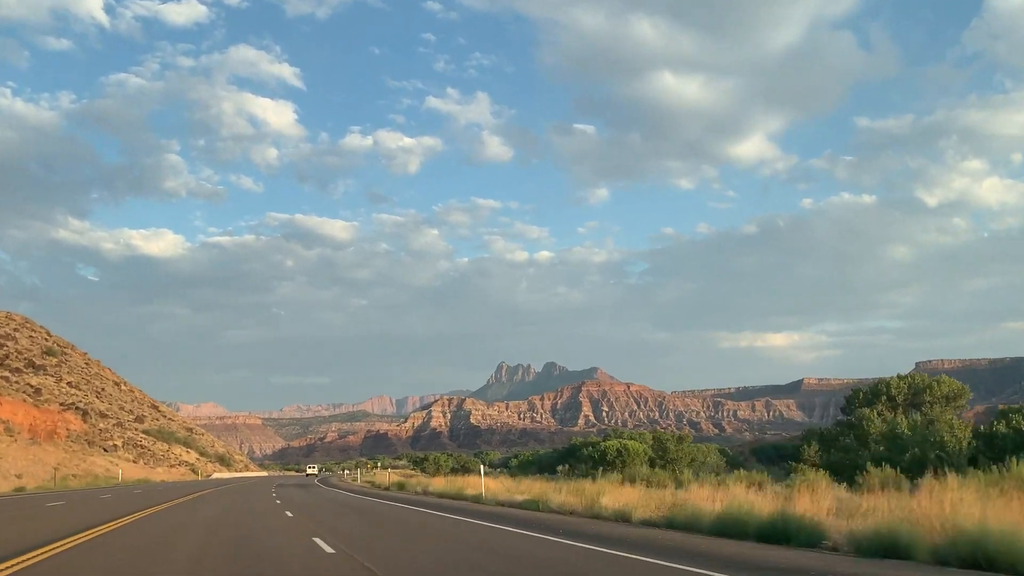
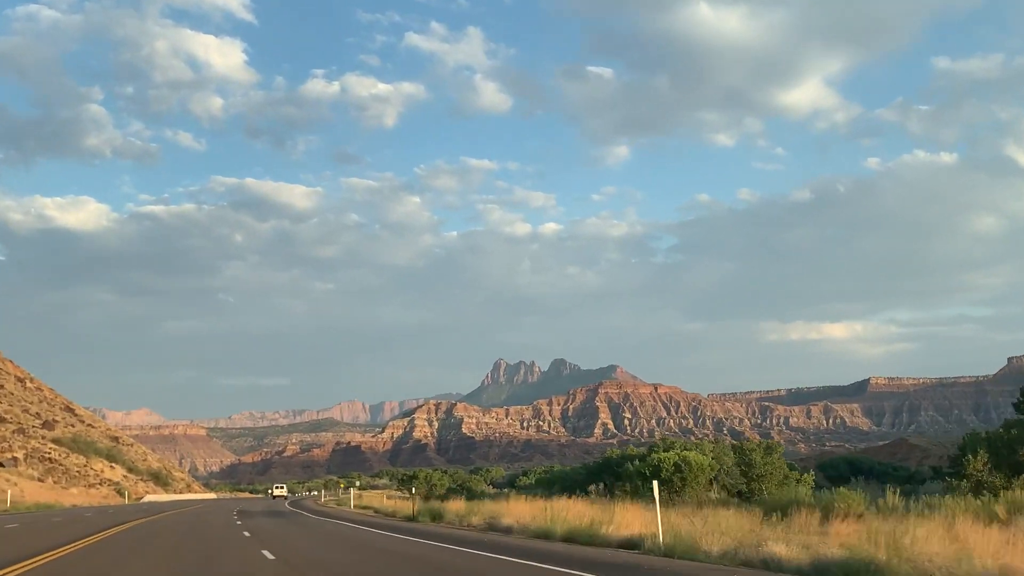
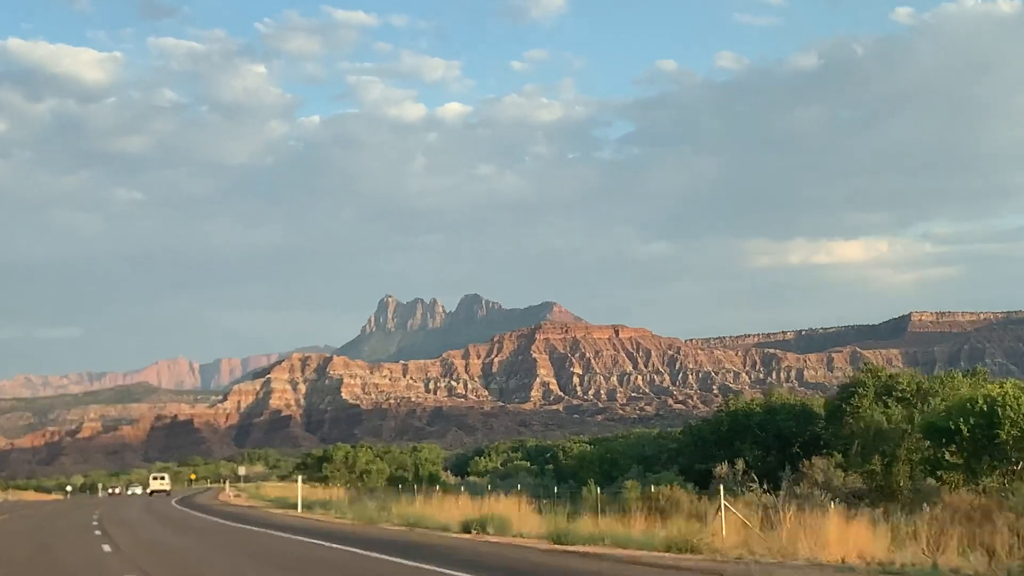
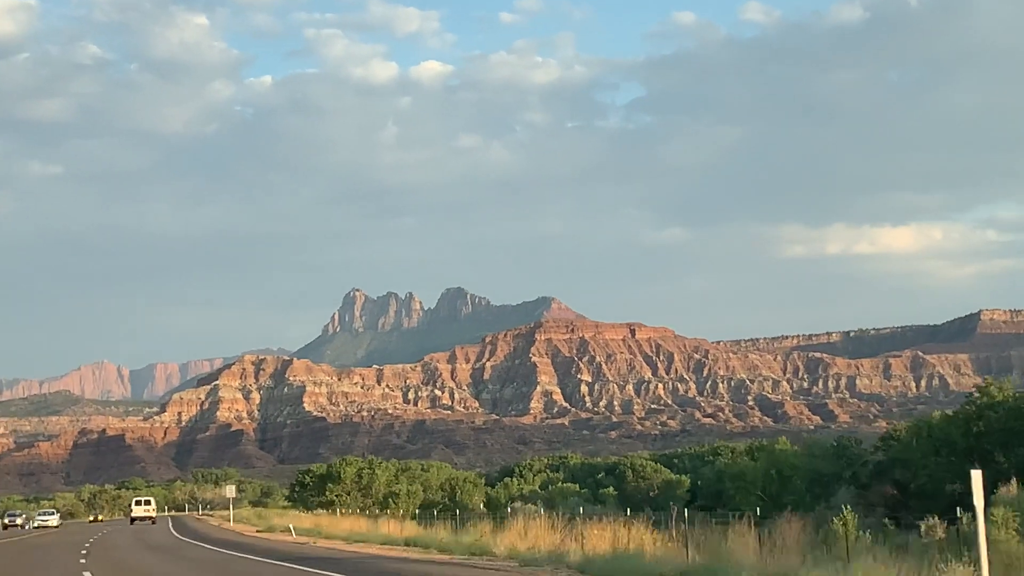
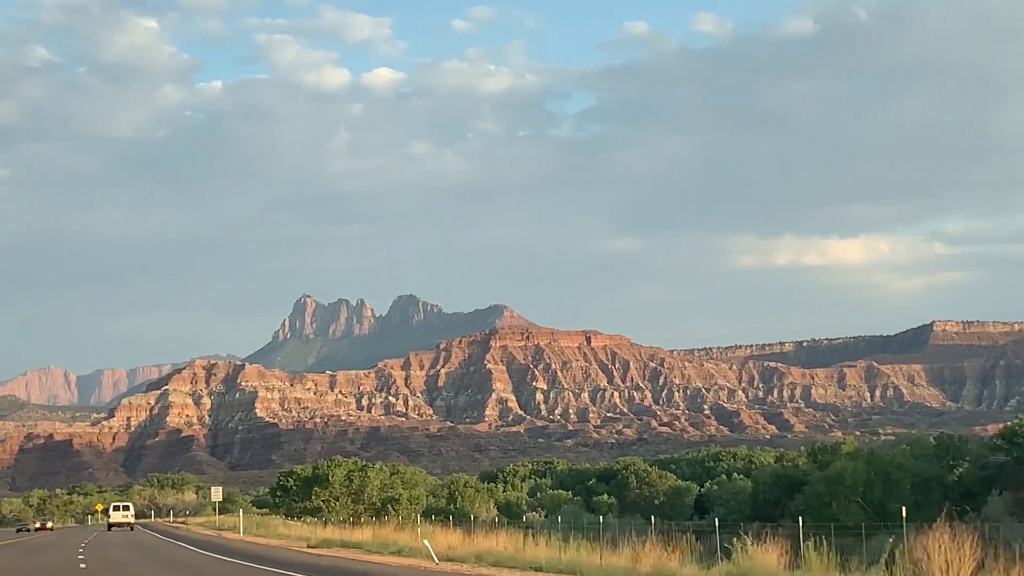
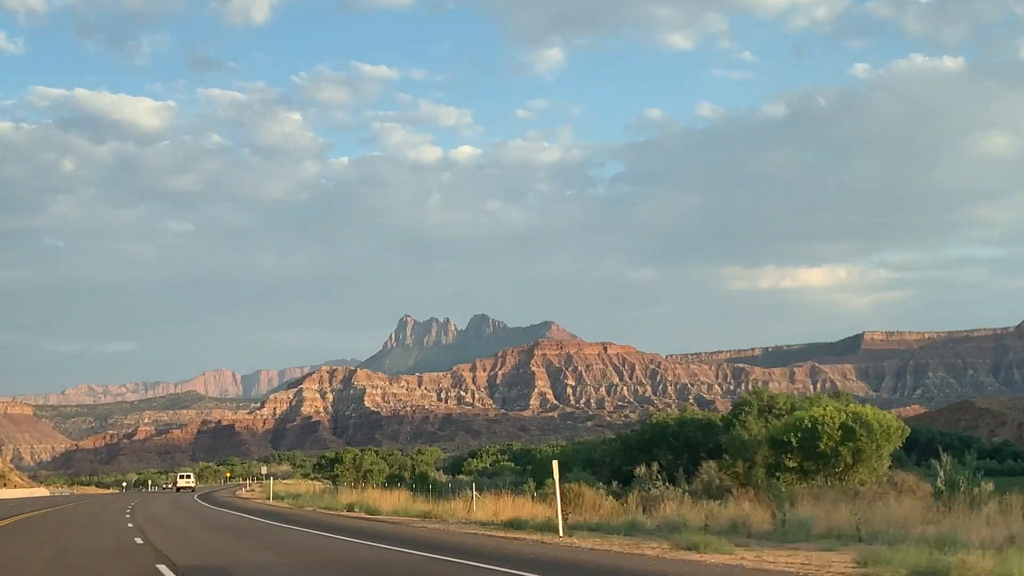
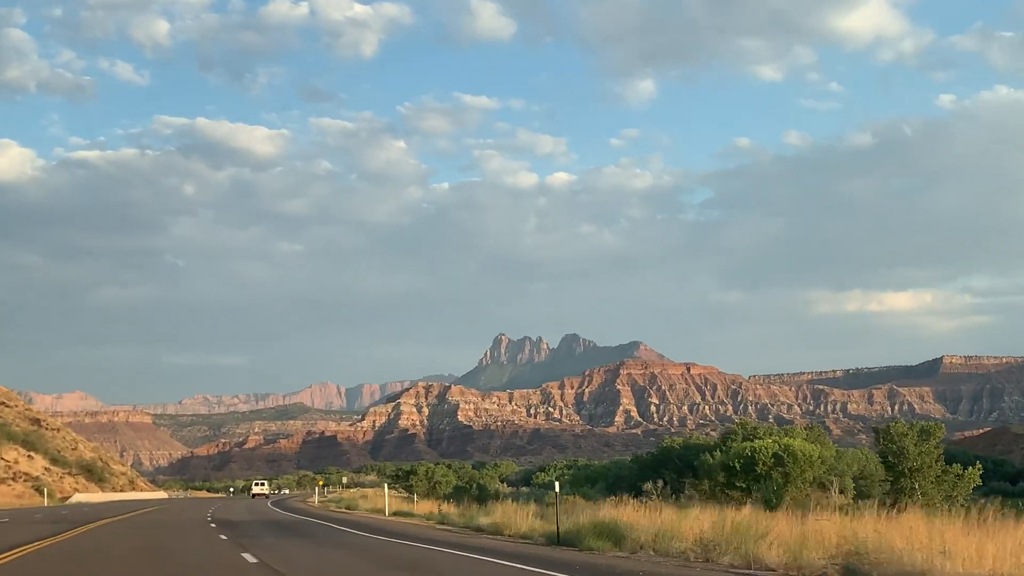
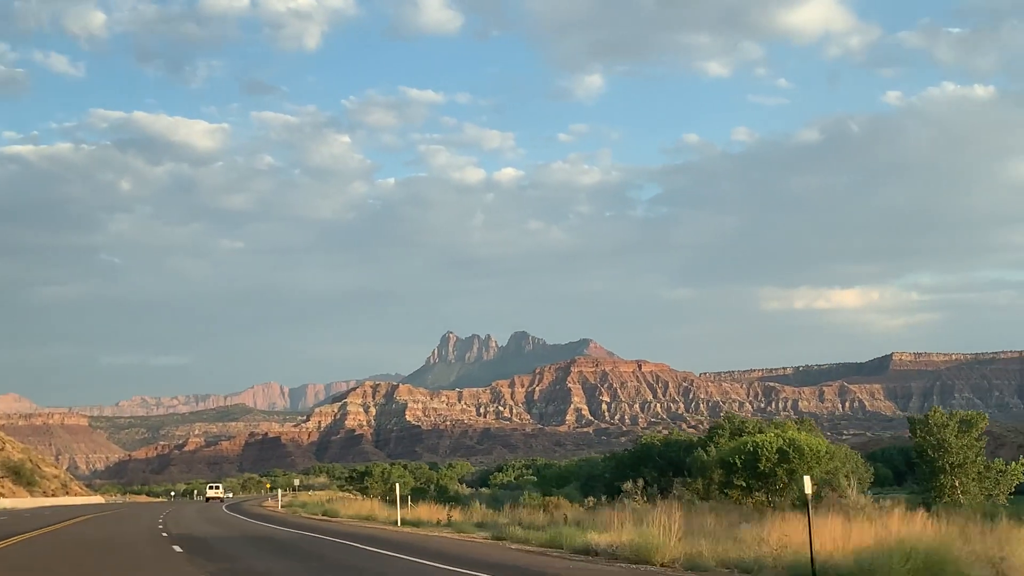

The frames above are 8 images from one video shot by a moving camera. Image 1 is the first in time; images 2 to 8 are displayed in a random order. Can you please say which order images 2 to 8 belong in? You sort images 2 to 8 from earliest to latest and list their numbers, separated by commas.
2, 7, 8, 6, 3, 4, 5
